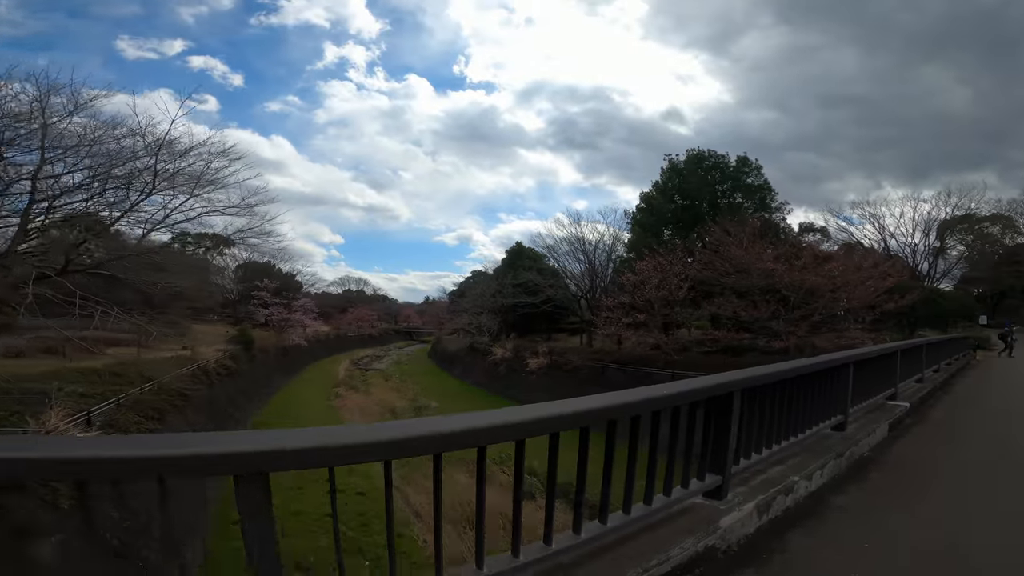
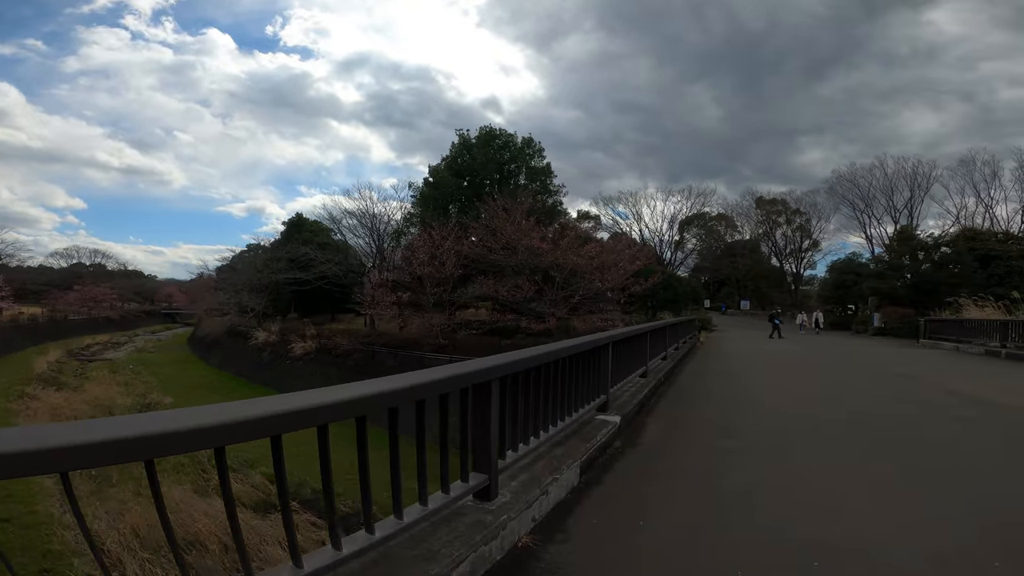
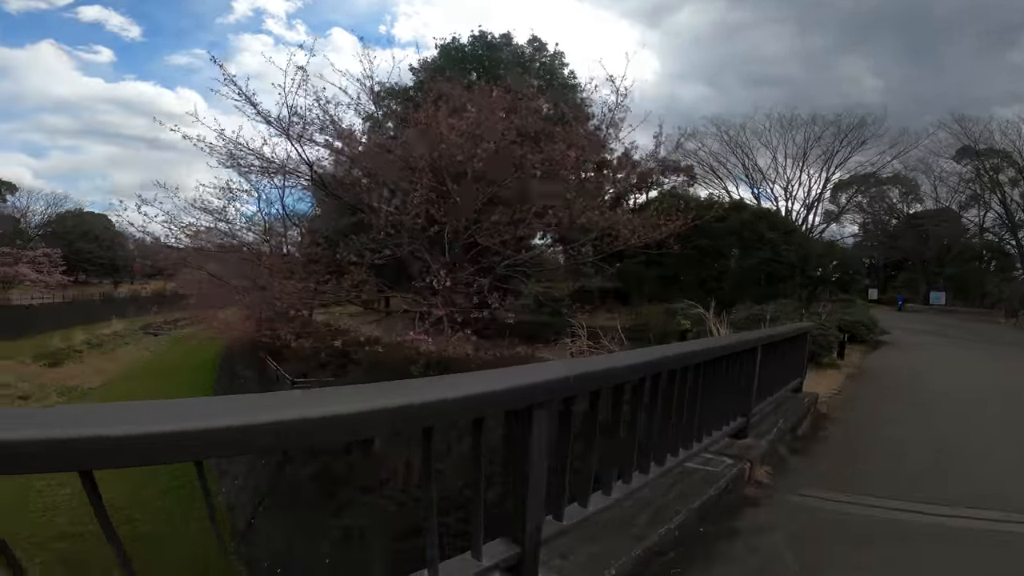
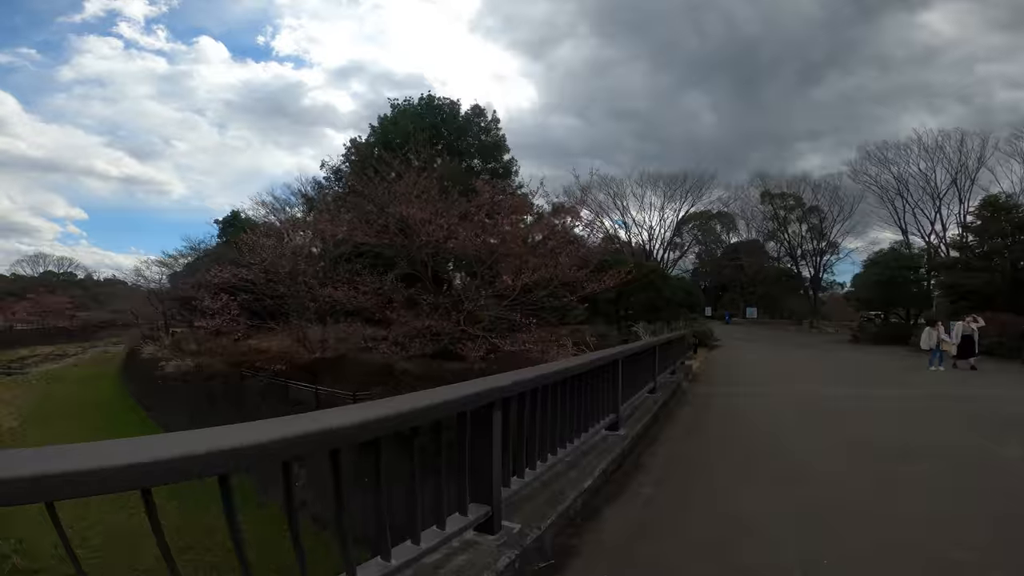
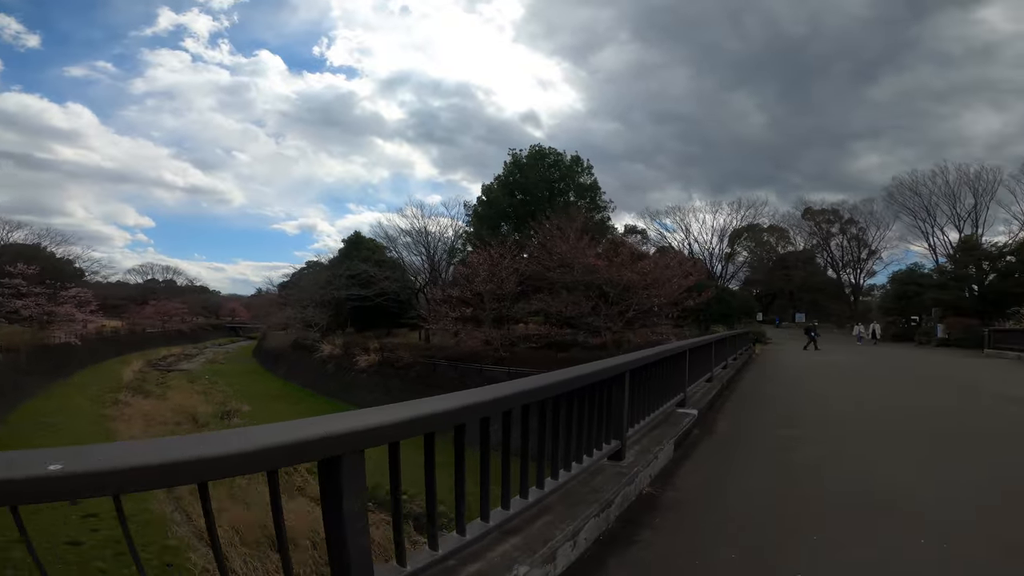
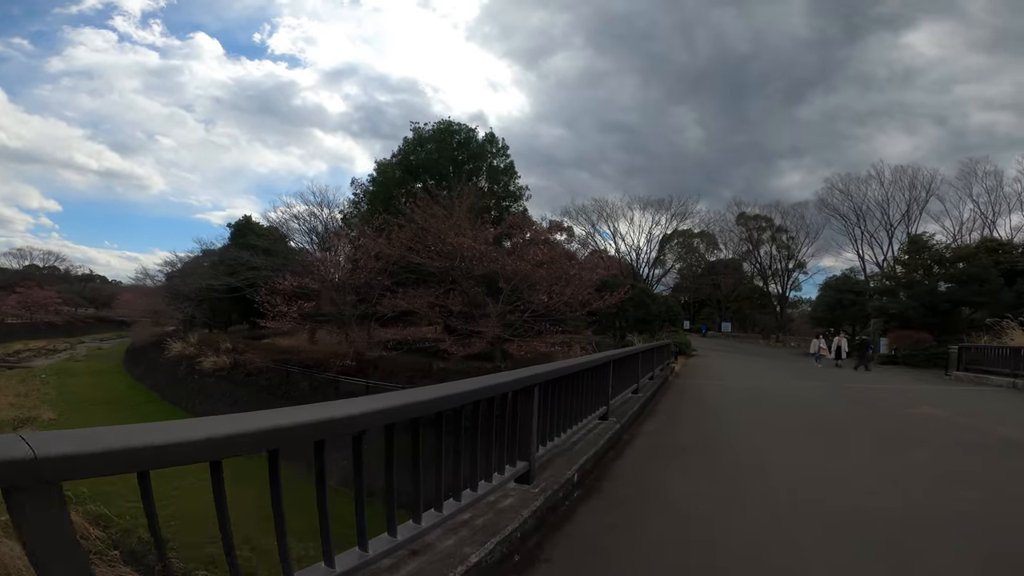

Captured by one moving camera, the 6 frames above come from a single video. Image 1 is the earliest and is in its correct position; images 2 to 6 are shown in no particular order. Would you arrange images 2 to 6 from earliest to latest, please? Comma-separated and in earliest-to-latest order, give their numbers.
5, 2, 6, 4, 3
